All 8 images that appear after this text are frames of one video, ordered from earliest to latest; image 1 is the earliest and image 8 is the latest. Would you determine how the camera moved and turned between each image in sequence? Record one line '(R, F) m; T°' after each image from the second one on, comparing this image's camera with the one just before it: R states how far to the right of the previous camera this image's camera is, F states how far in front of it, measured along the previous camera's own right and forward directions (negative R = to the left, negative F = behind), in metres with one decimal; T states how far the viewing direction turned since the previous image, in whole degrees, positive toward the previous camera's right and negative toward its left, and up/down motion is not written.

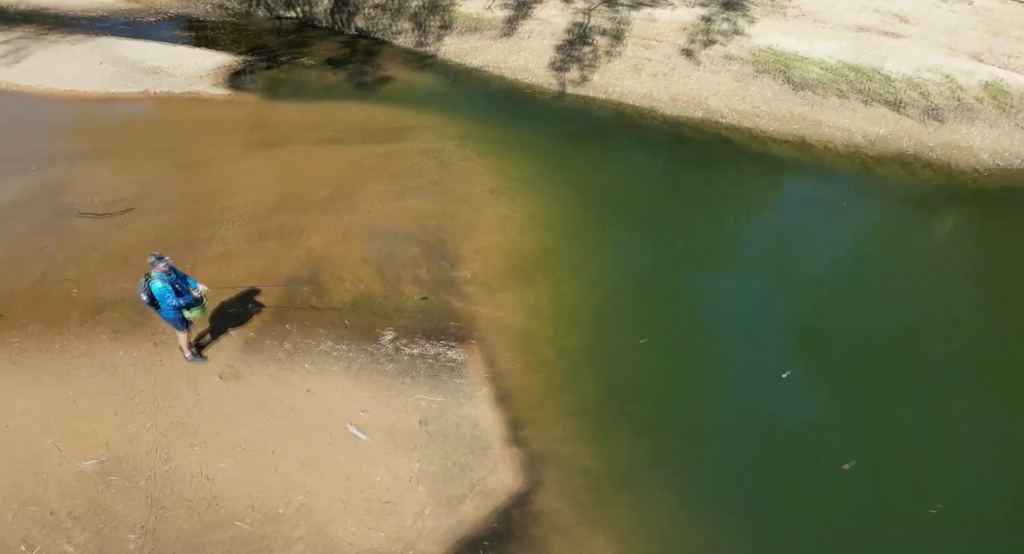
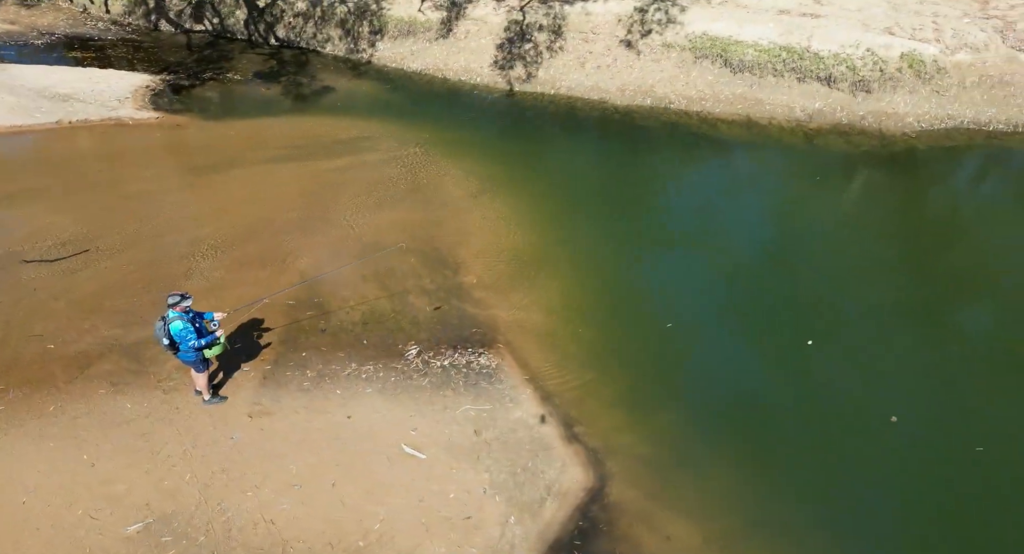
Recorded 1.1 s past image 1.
(-1.9, +0.1) m; +8°
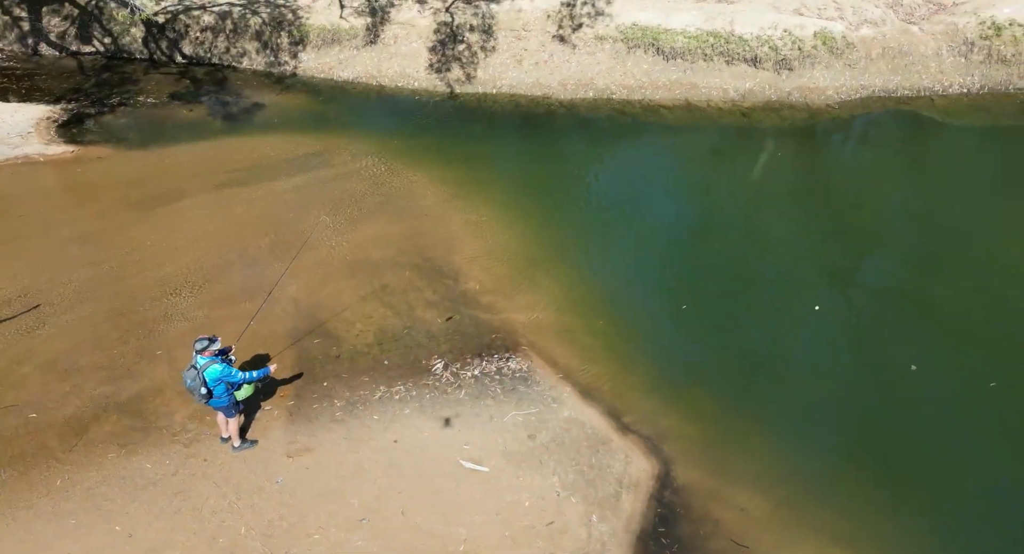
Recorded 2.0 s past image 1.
(-2.0, +0.2) m; +9°
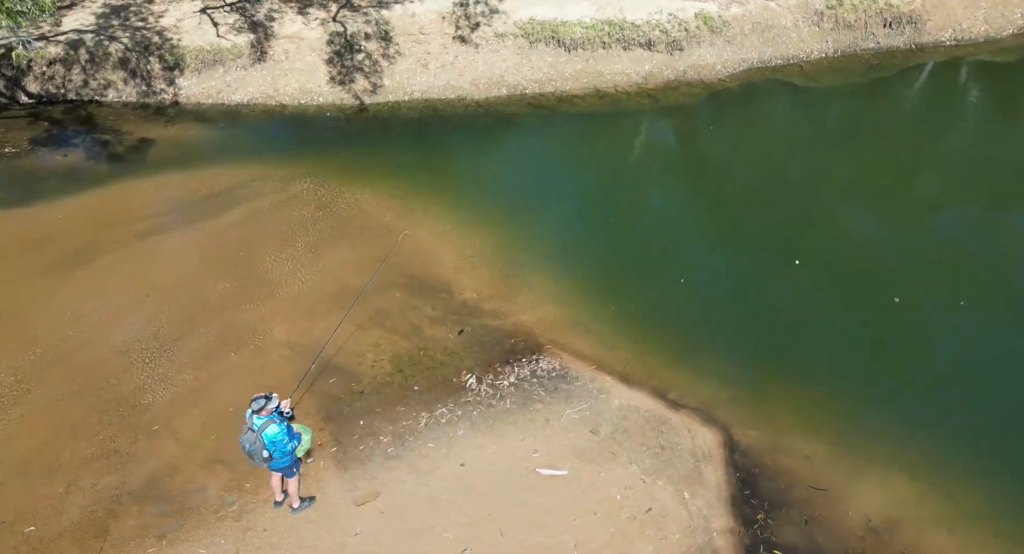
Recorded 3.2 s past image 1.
(-2.7, +0.4) m; +13°
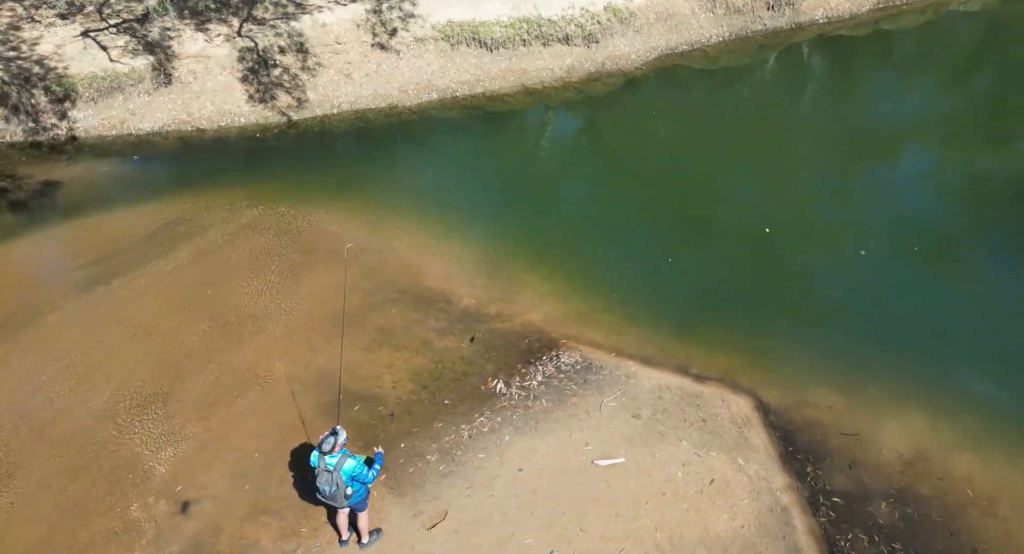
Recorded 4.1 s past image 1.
(-2.1, +0.2) m; +10°
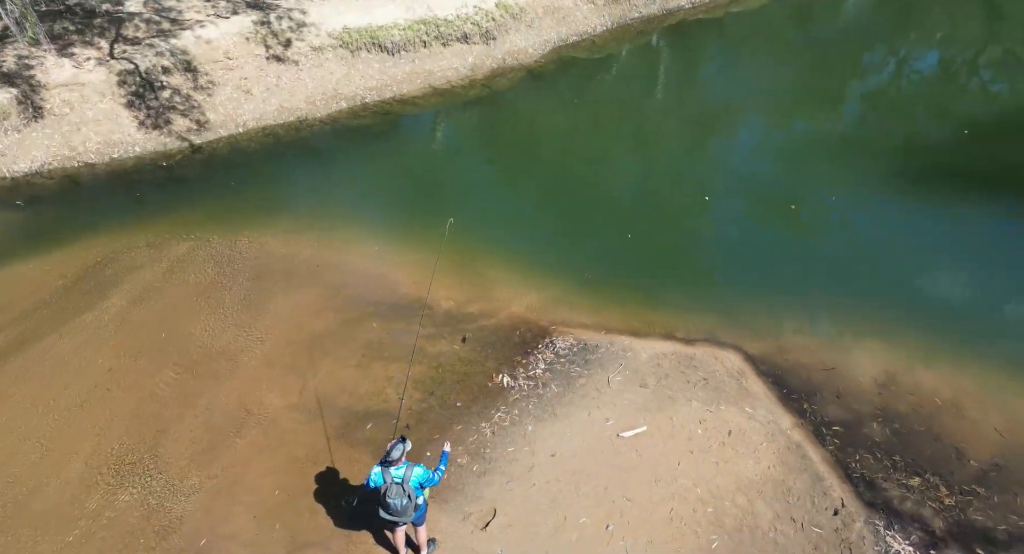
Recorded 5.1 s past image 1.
(-2.0, +0.1) m; +11°
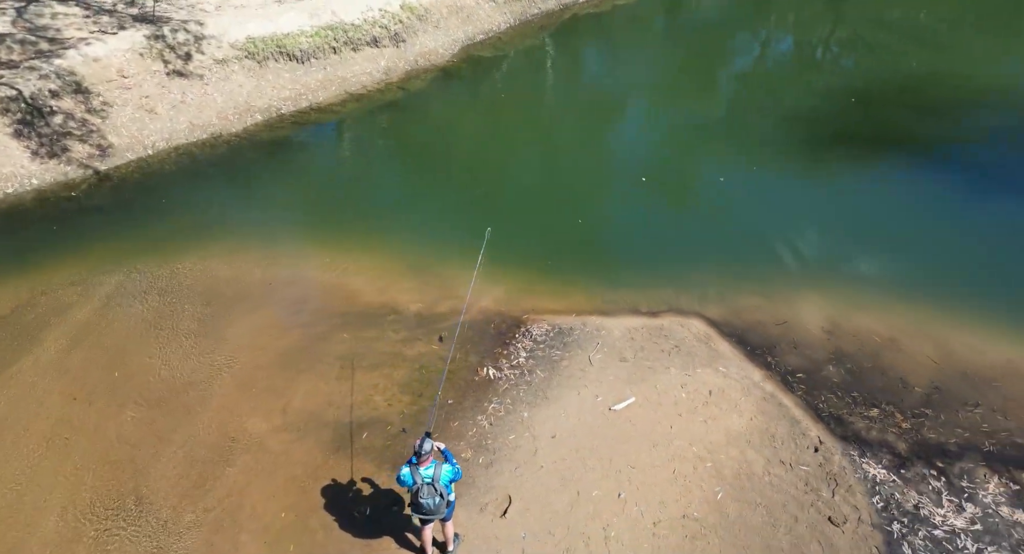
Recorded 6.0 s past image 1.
(-1.4, -0.1) m; +9°
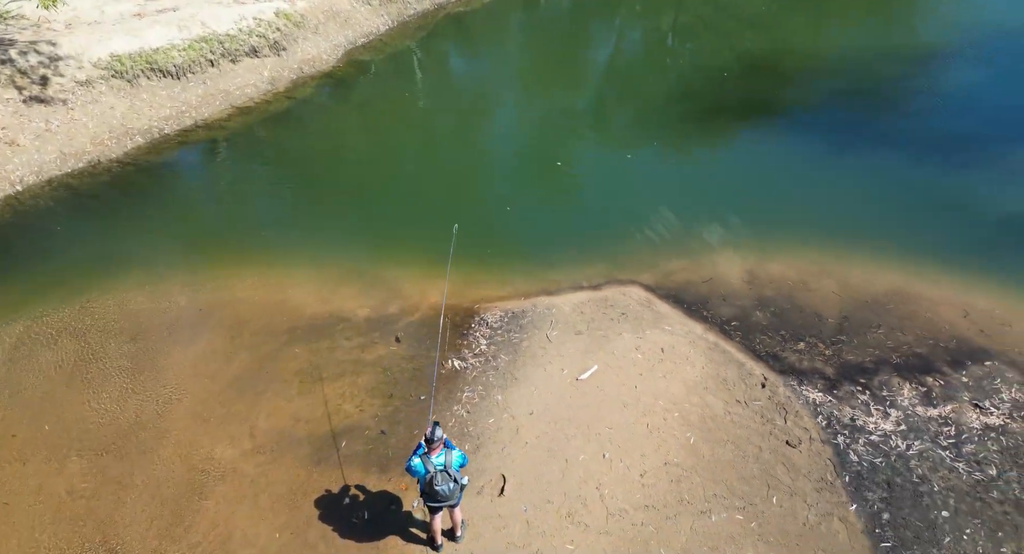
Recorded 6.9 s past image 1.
(-1.5, -0.2) m; +11°
